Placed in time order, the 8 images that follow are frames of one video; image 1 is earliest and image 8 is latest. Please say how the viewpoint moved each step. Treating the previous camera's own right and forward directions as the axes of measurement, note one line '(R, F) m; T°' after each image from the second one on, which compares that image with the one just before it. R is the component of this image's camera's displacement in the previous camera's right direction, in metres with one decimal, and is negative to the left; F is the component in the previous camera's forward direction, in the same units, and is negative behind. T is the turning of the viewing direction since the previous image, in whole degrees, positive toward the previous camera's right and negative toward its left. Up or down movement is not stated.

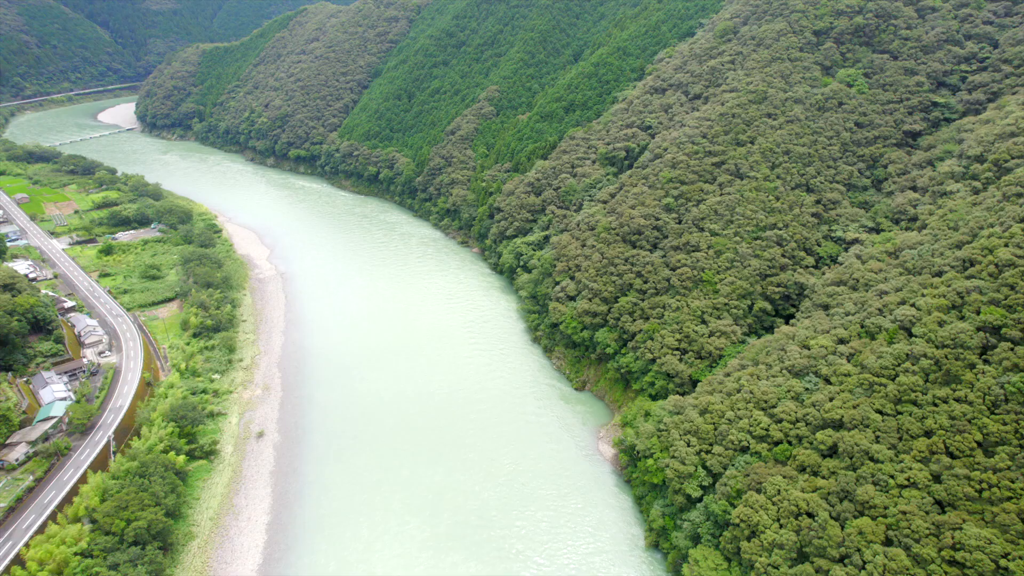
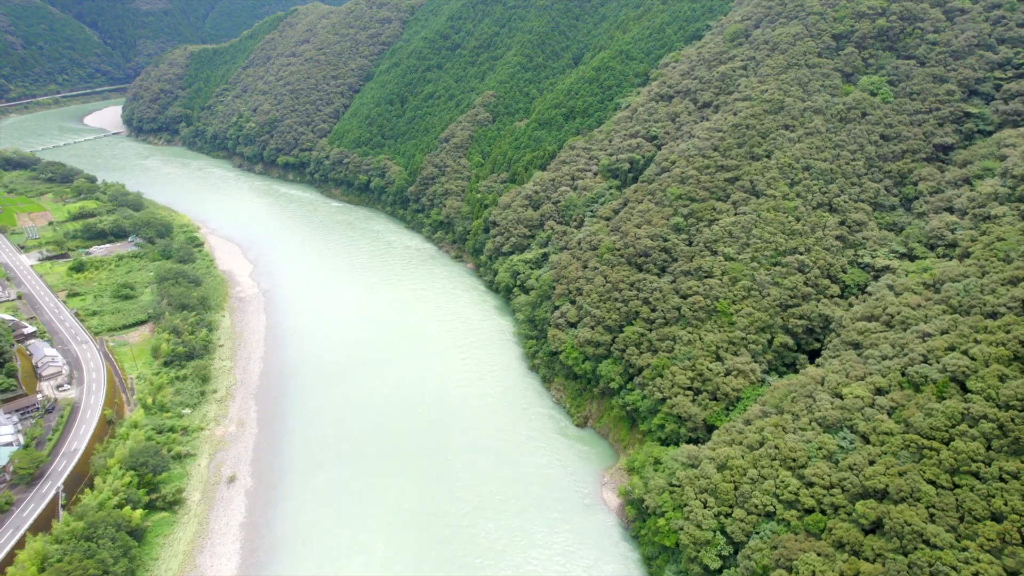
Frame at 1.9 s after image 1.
(+0.2, +4.0) m; 0°
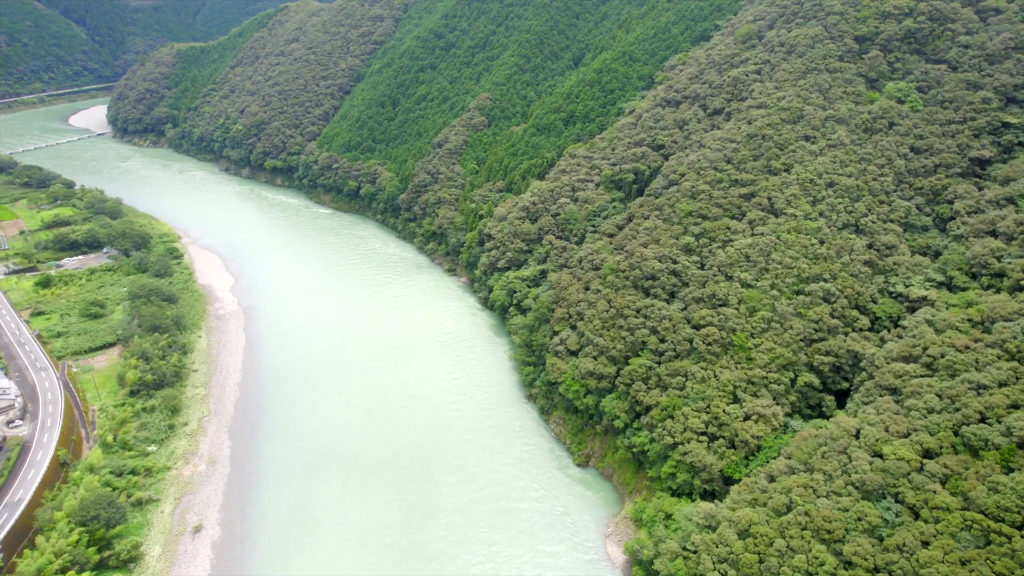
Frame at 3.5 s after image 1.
(+0.2, +3.9) m; 0°
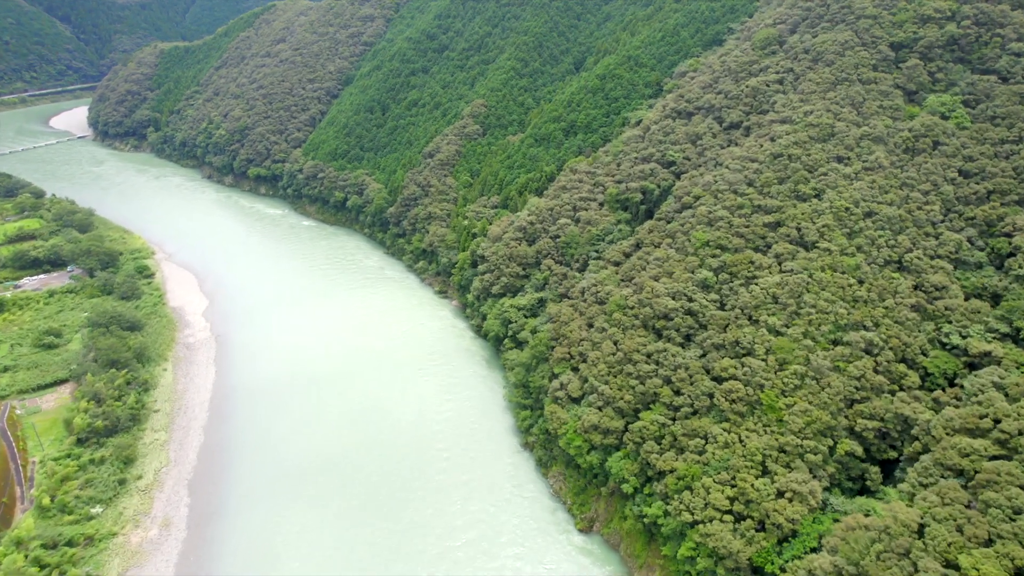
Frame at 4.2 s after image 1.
(+0.3, +4.9) m; 0°
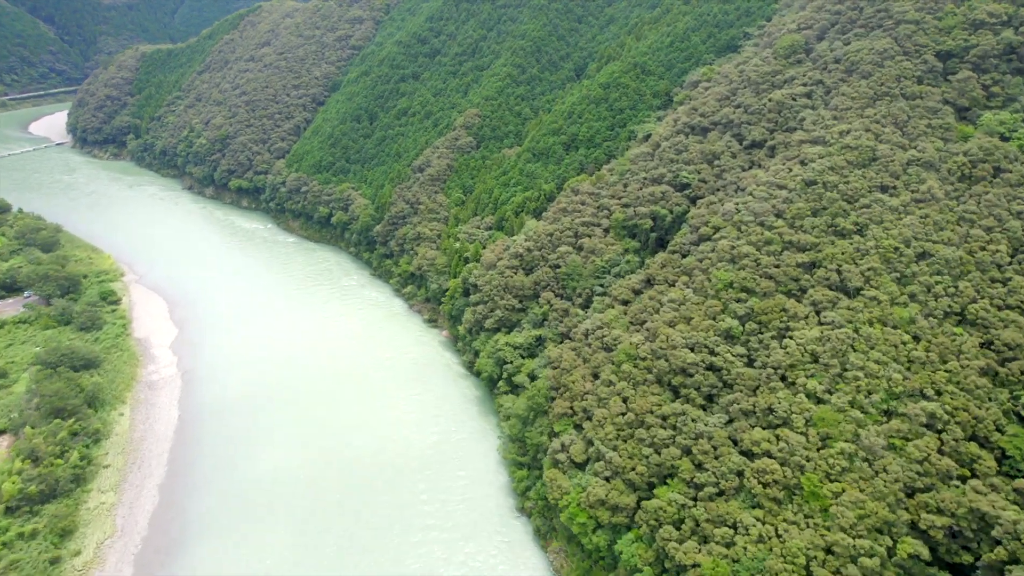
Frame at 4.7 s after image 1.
(+0.3, +5.1) m; 0°
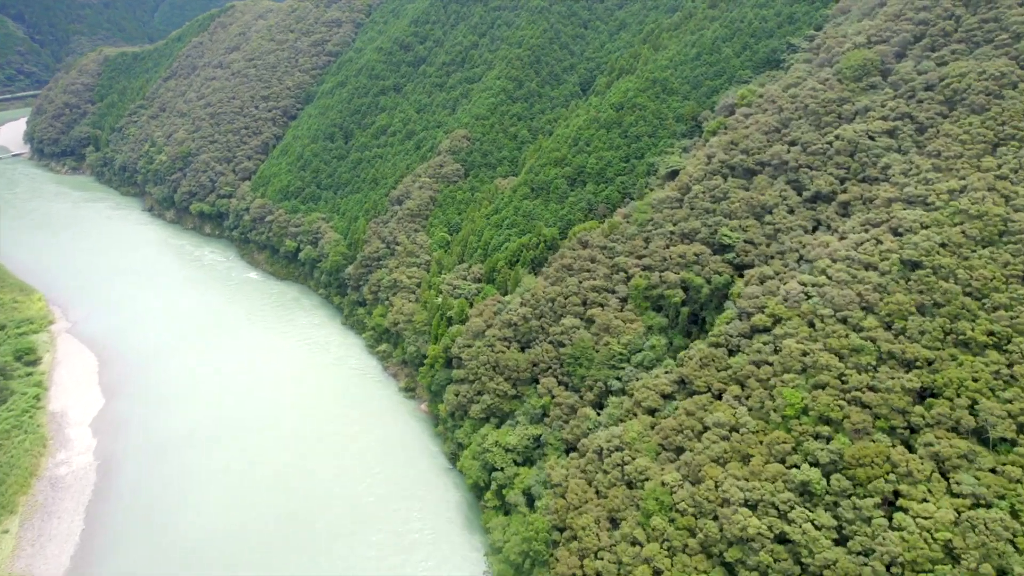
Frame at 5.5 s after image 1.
(+0.5, +9.6) m; 0°
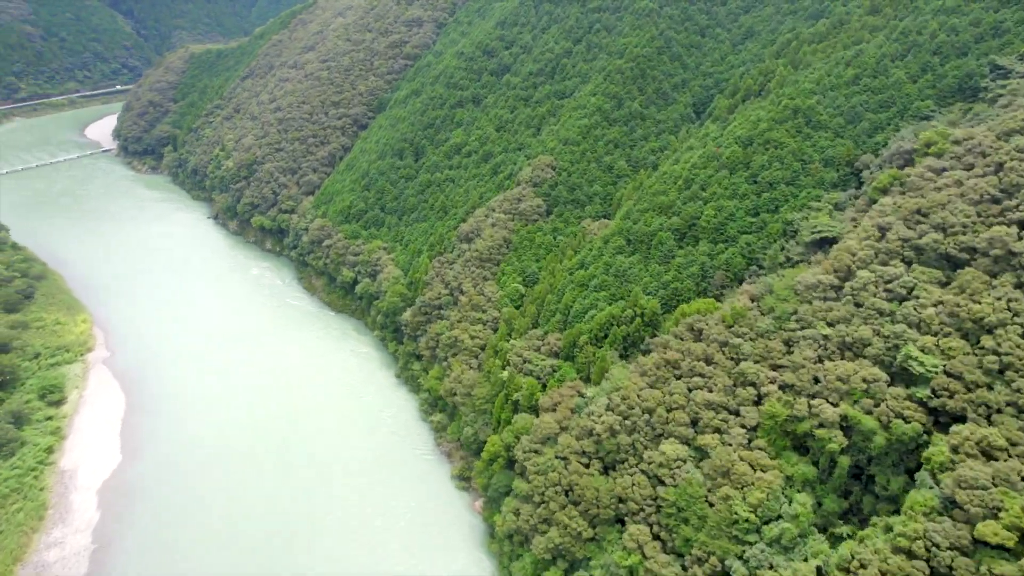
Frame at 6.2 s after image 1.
(-0.3, +9.0) m; -7°
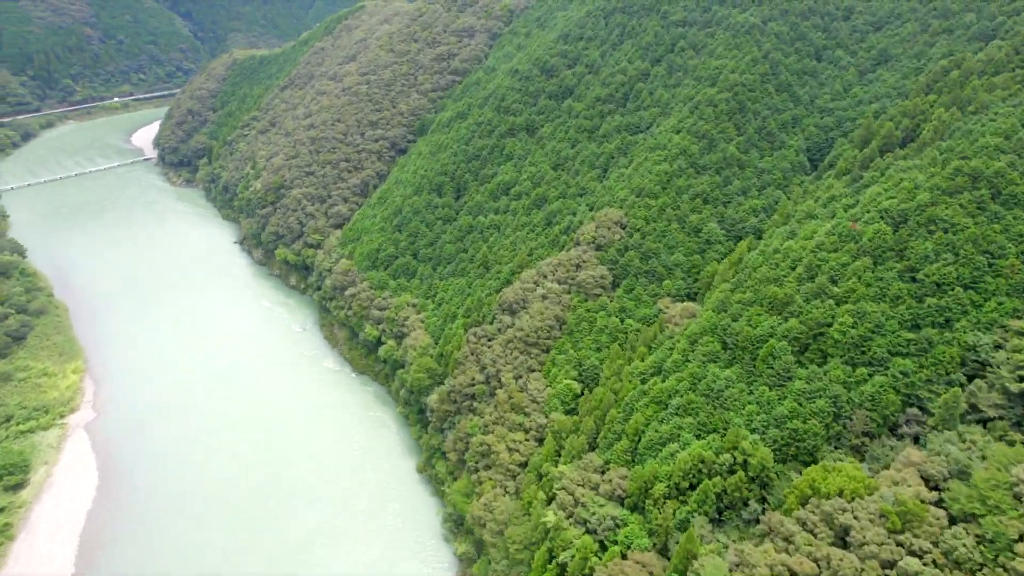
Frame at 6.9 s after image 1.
(-0.1, +9.4) m; -4°
